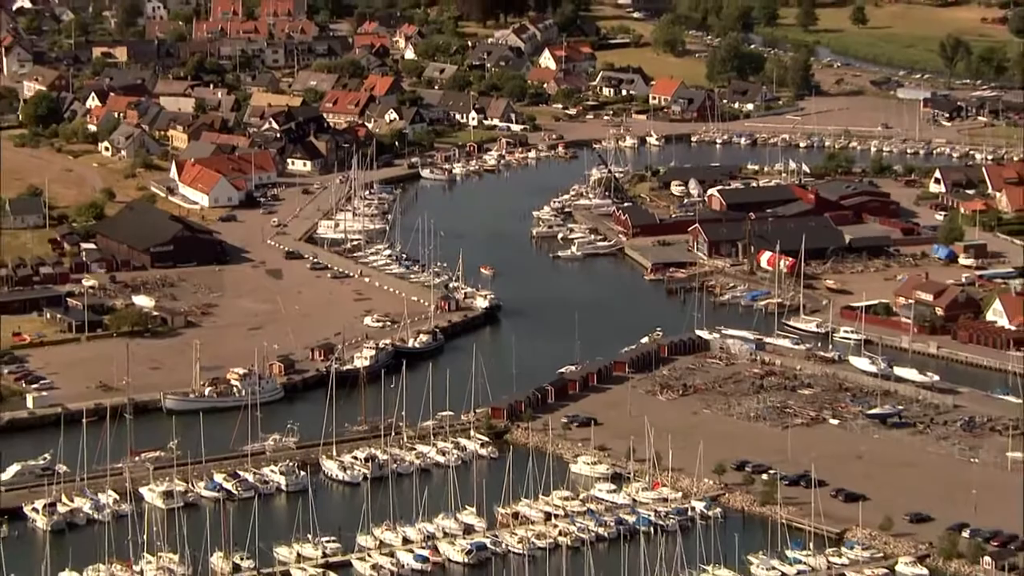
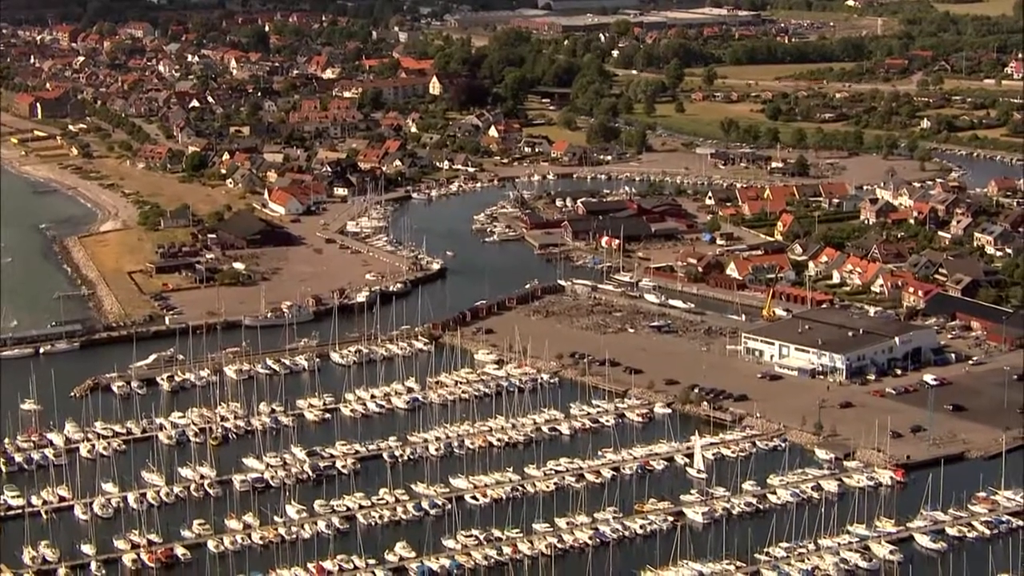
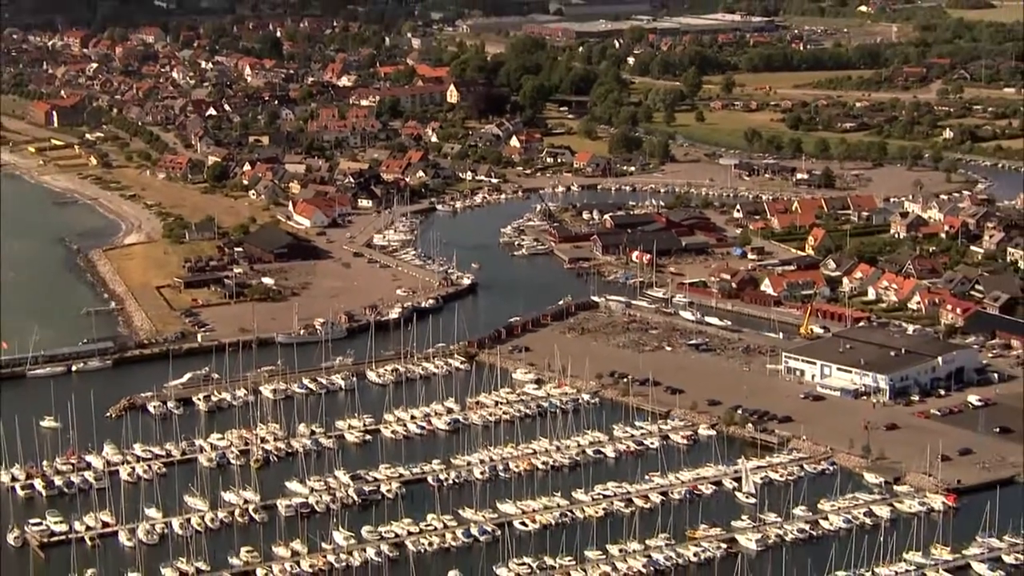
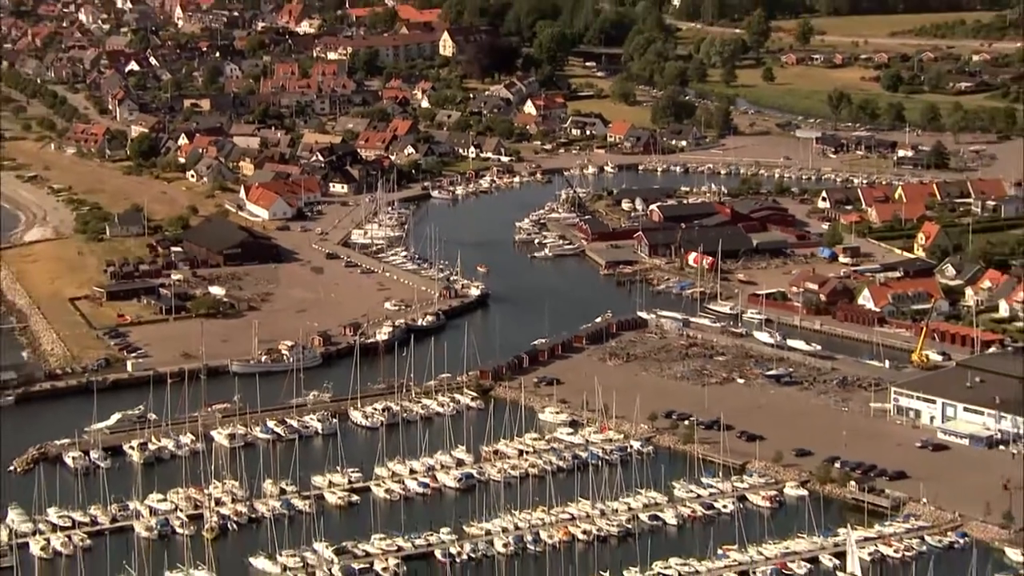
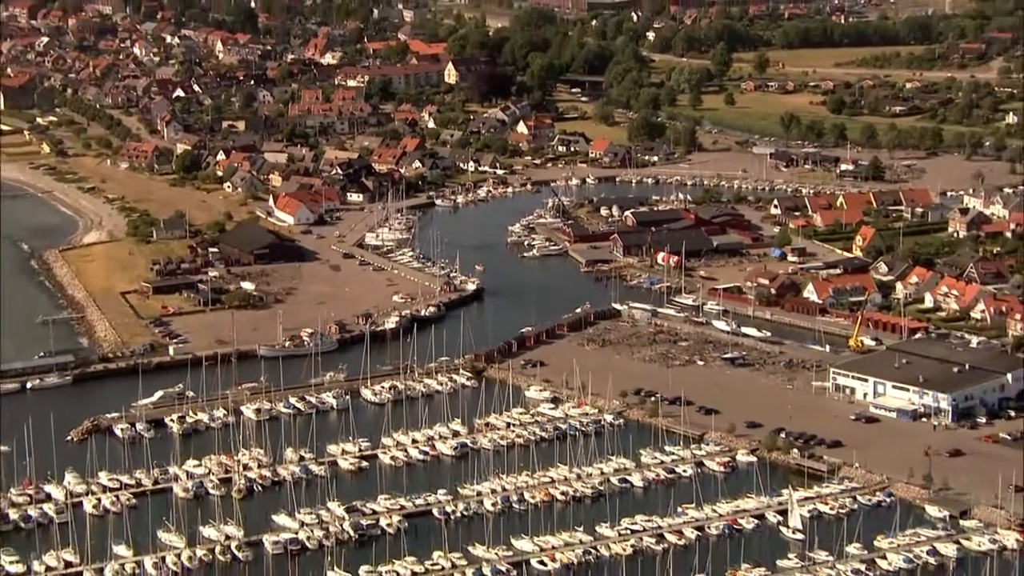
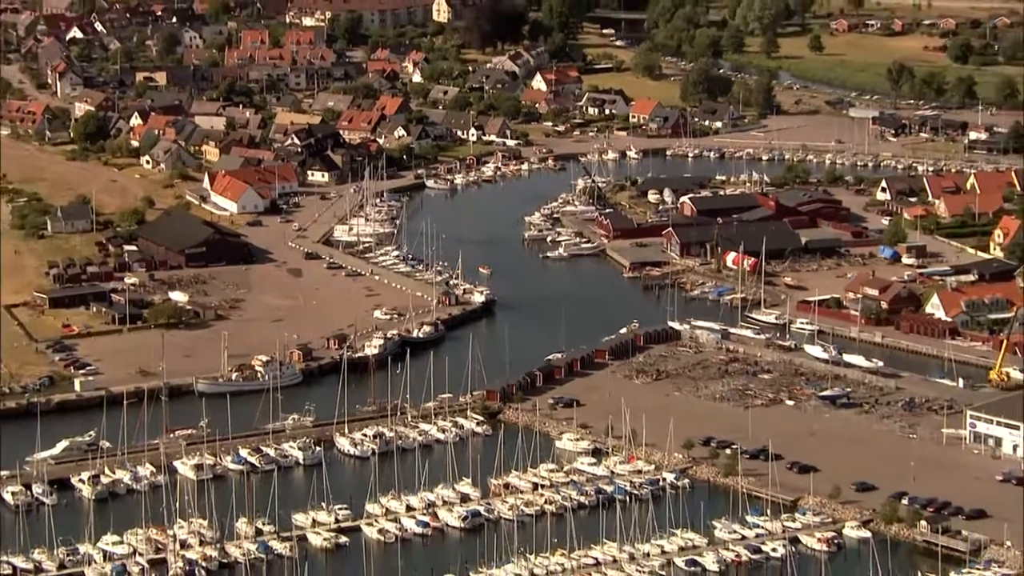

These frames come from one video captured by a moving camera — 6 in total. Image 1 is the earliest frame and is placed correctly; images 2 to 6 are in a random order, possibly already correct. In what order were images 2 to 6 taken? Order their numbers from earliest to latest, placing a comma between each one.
6, 4, 5, 3, 2
